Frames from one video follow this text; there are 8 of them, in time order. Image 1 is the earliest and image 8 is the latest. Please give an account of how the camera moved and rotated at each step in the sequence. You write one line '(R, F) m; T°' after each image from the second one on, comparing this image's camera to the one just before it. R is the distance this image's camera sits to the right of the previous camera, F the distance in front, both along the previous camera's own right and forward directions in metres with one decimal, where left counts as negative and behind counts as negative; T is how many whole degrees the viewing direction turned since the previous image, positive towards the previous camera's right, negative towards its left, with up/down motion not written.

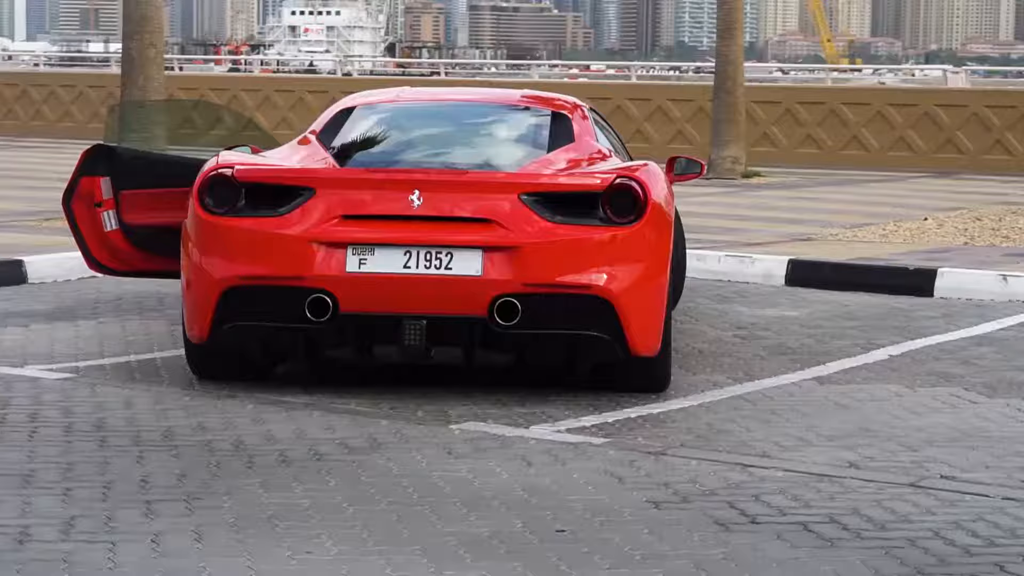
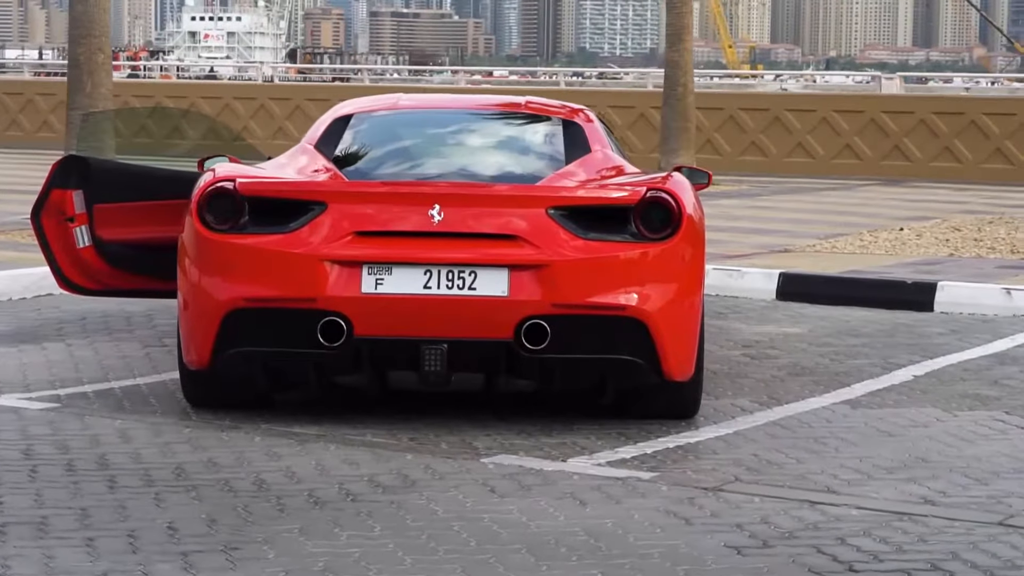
(-0.4, +0.5) m; +3°
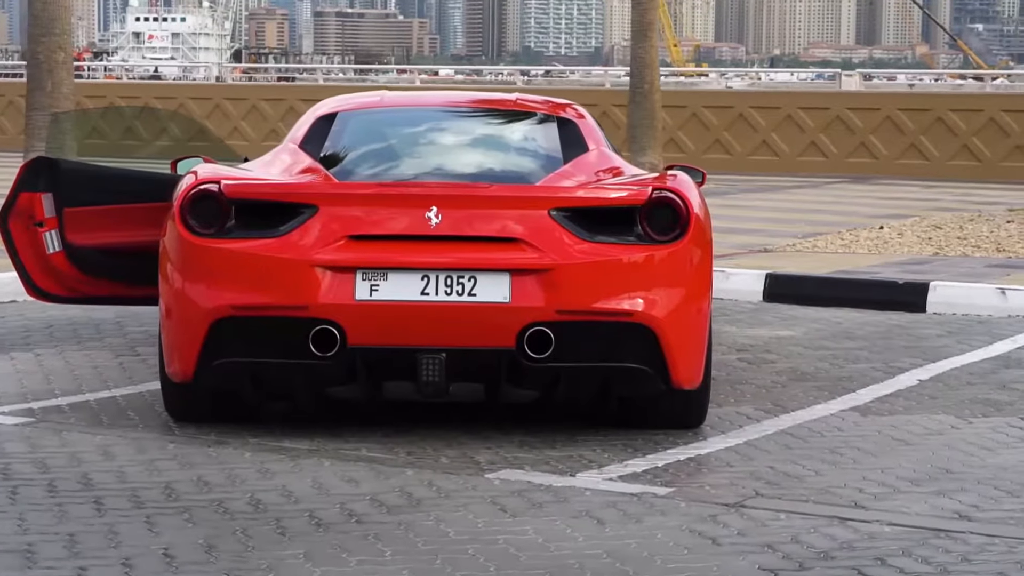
(-0.1, +0.3) m; +1°
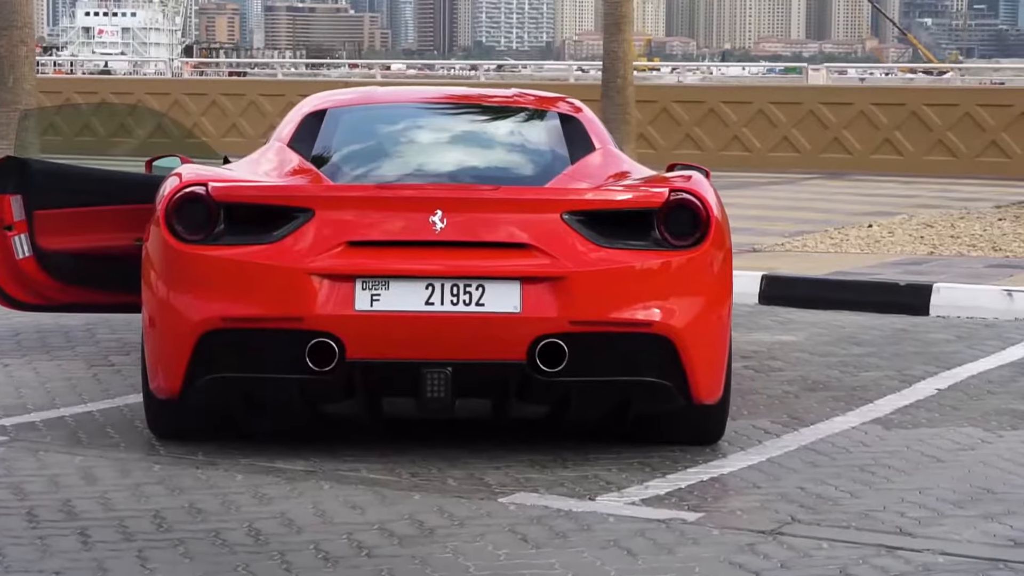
(-0.1, +0.4) m; +1°
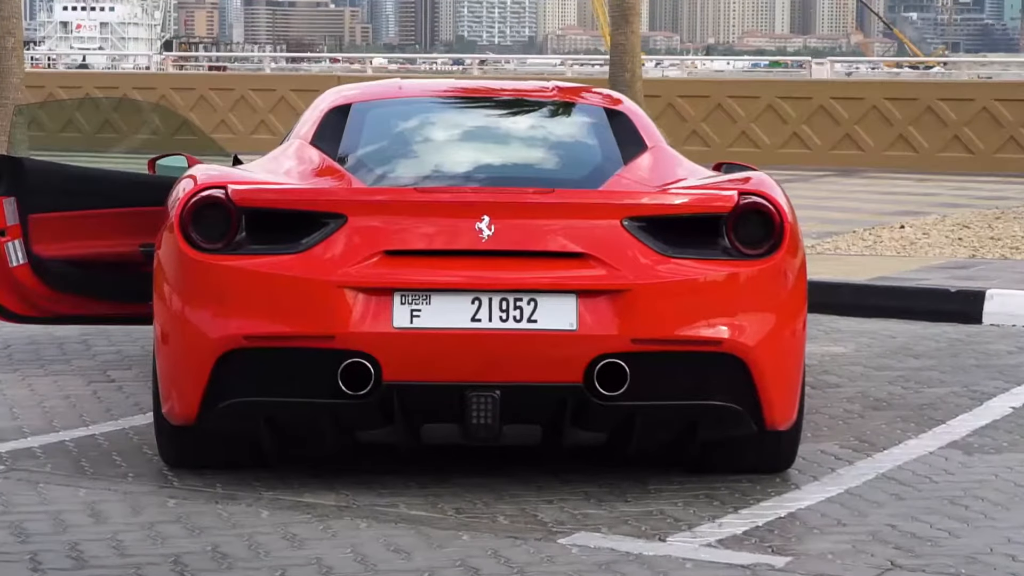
(-0.2, +0.6) m; 0°
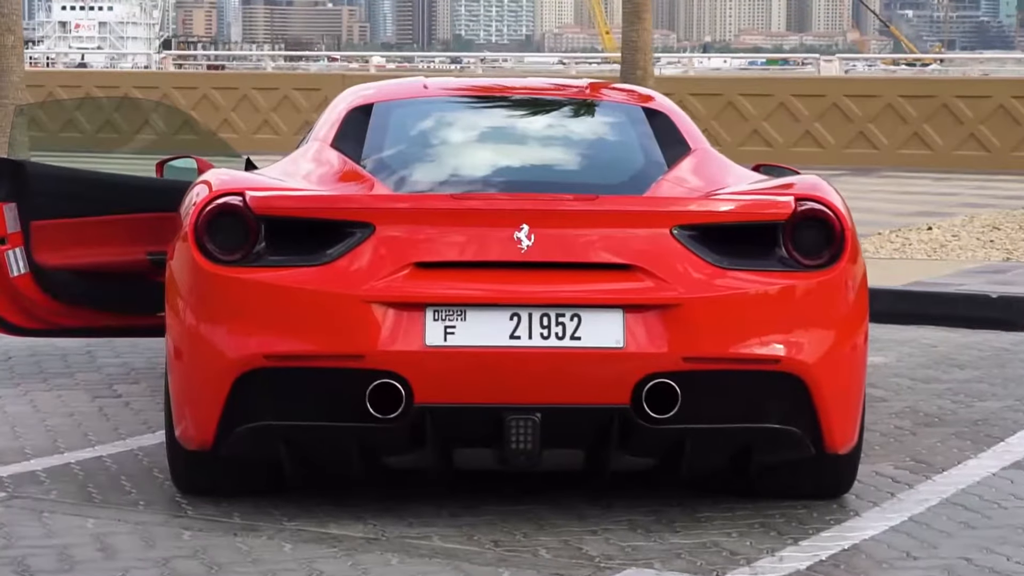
(-0.1, +0.4) m; 0°
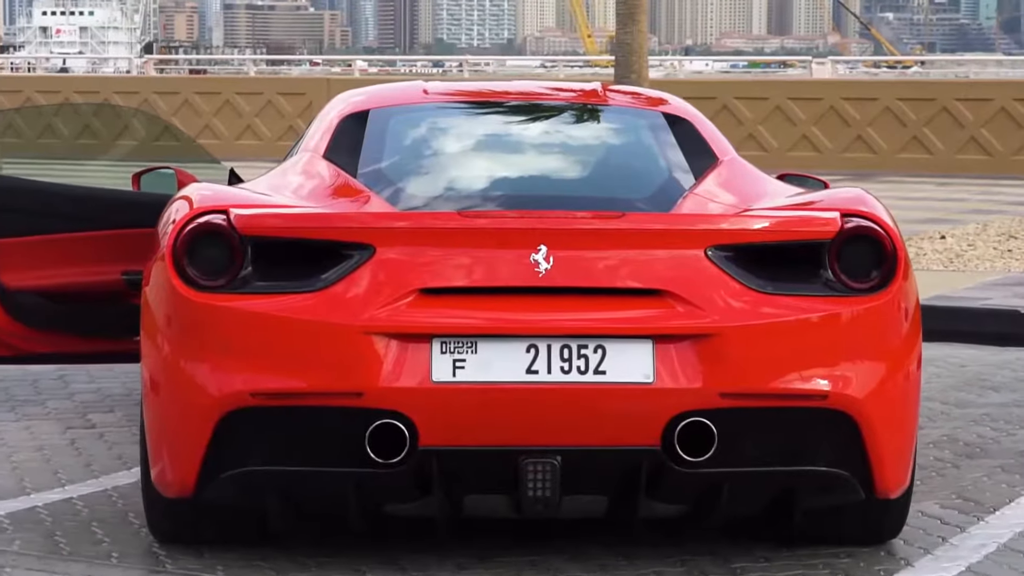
(-0.1, +0.5) m; 0°
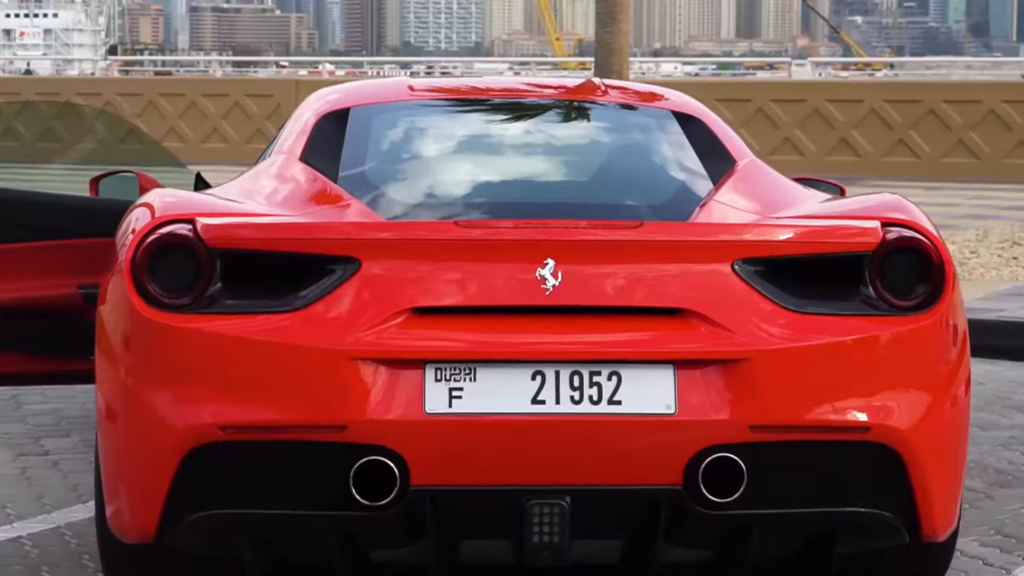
(-0.1, +0.5) m; +1°
